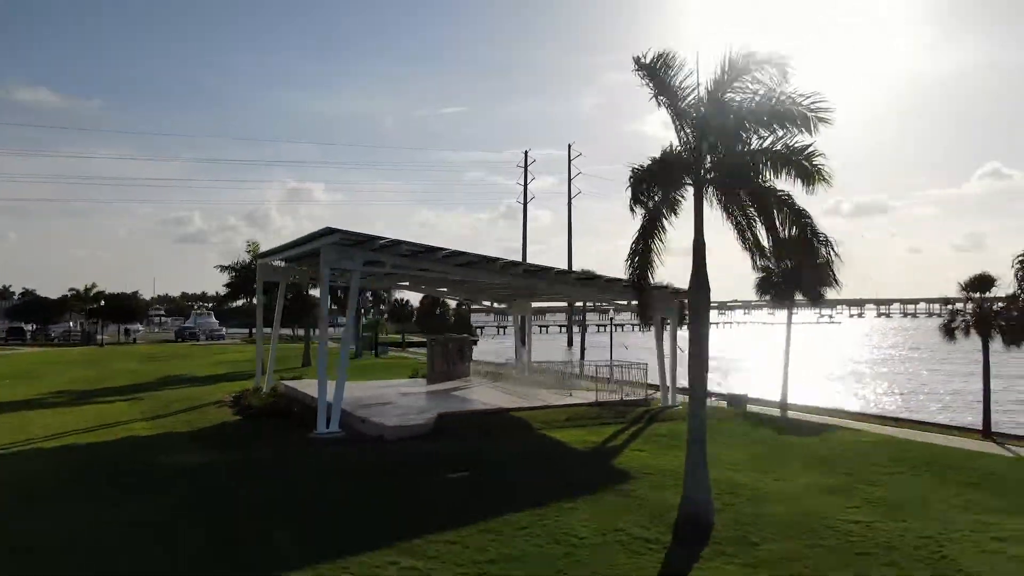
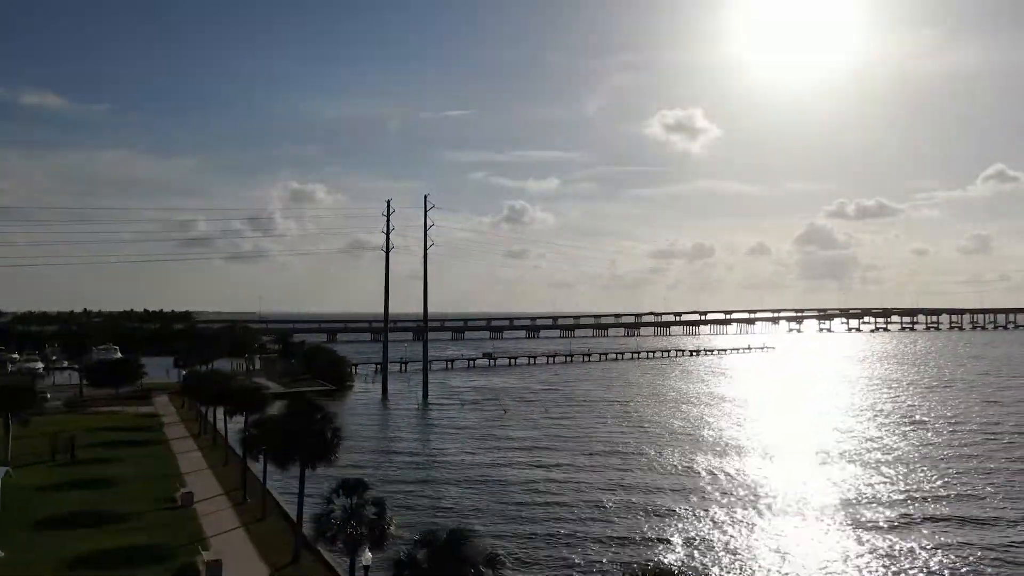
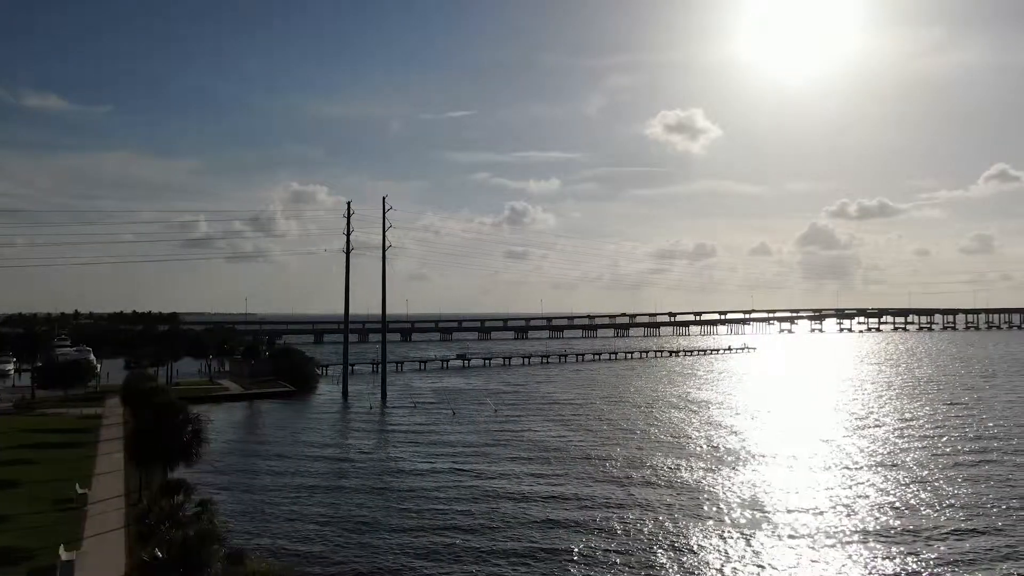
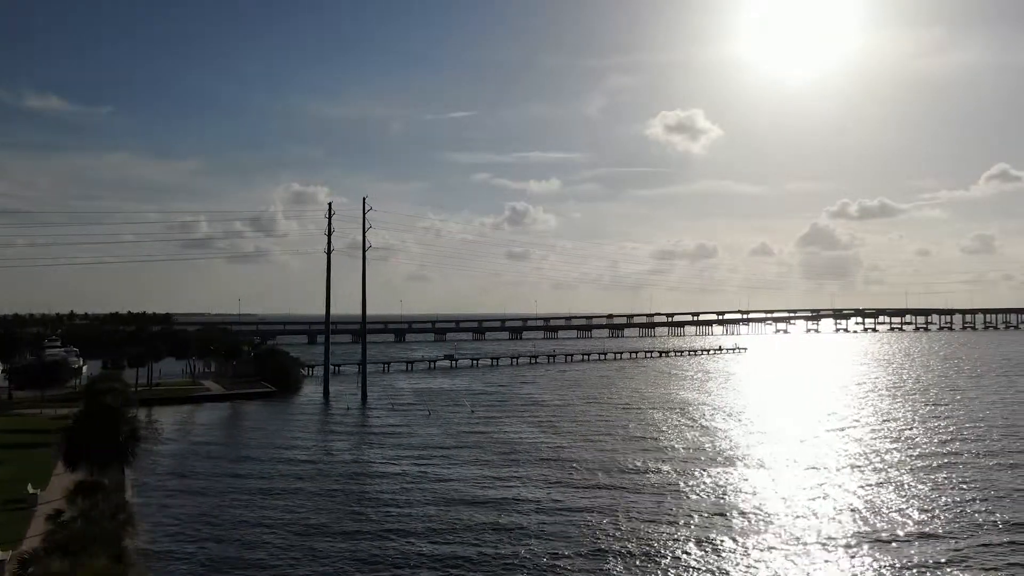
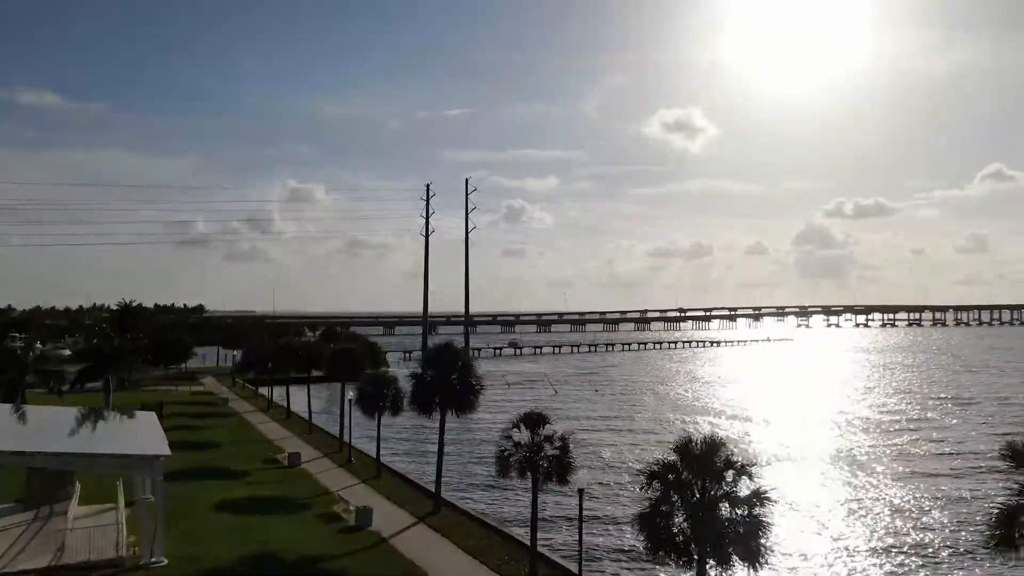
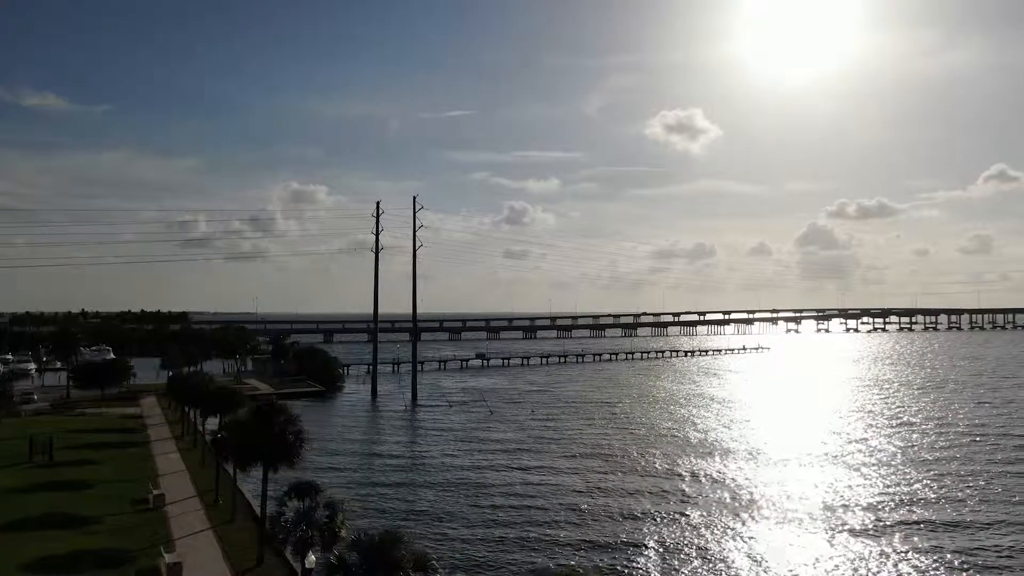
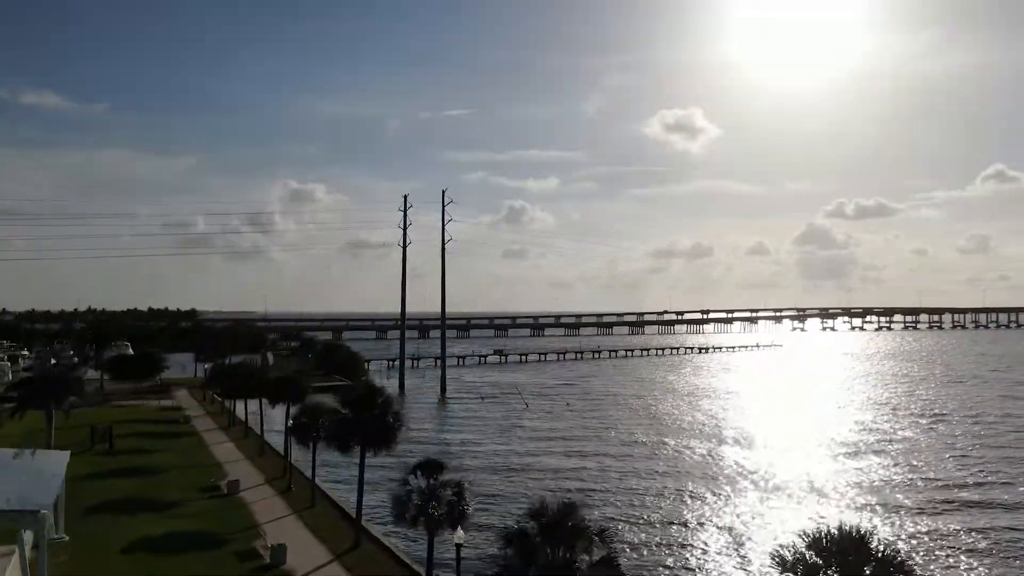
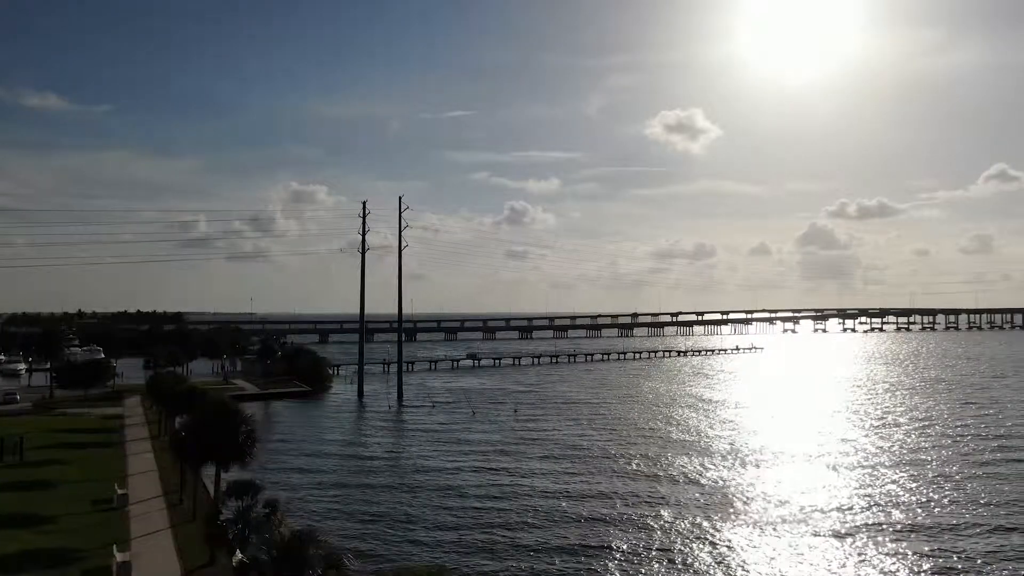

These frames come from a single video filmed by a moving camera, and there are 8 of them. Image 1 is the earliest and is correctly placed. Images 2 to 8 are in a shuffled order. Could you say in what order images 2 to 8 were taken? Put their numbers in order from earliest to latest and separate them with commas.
5, 7, 2, 6, 8, 3, 4
